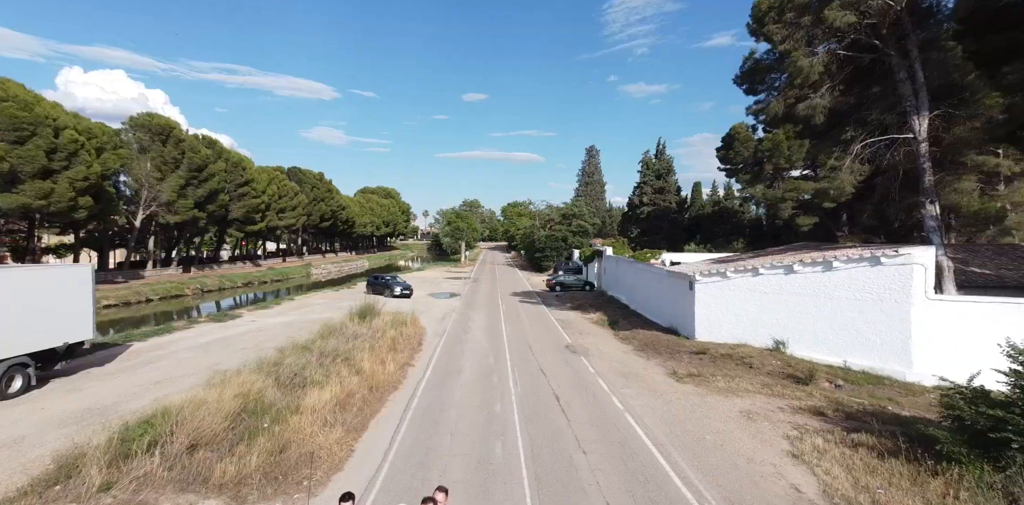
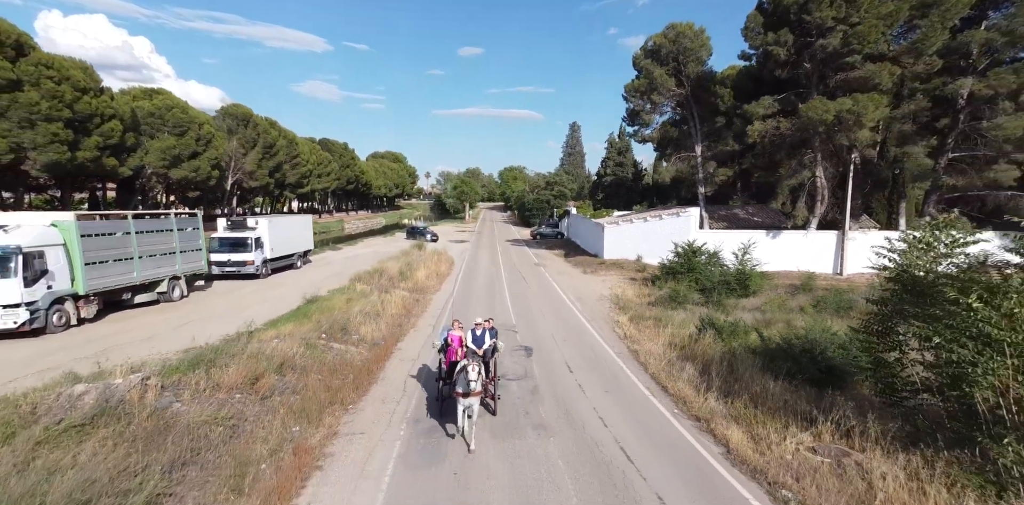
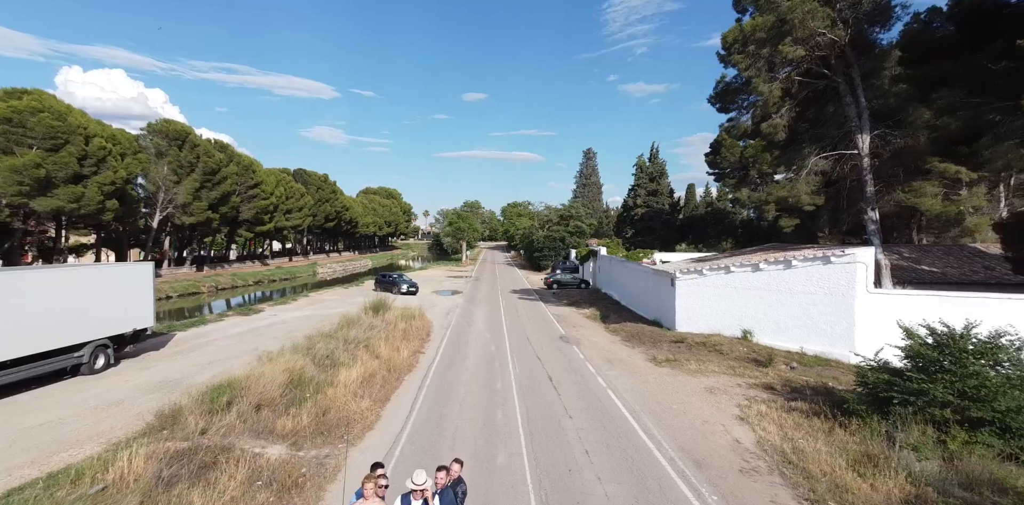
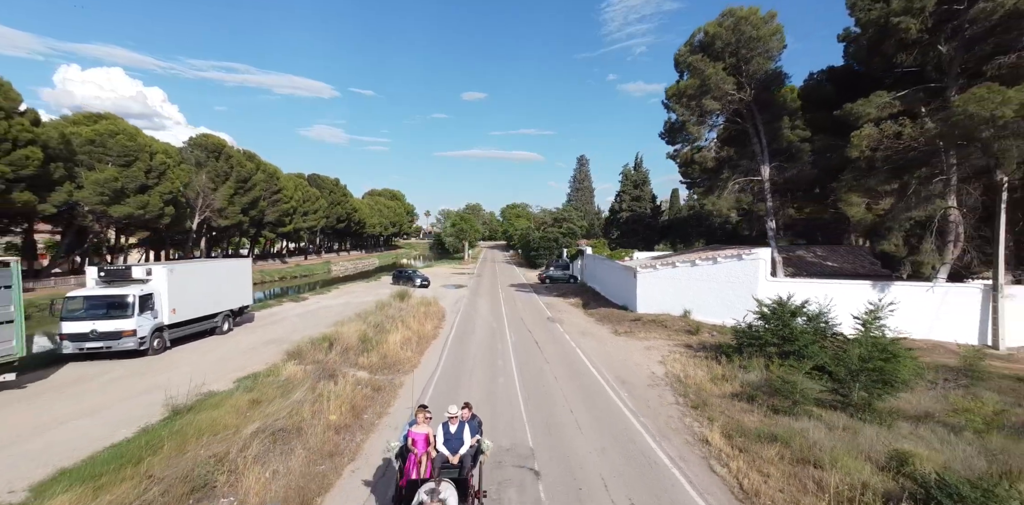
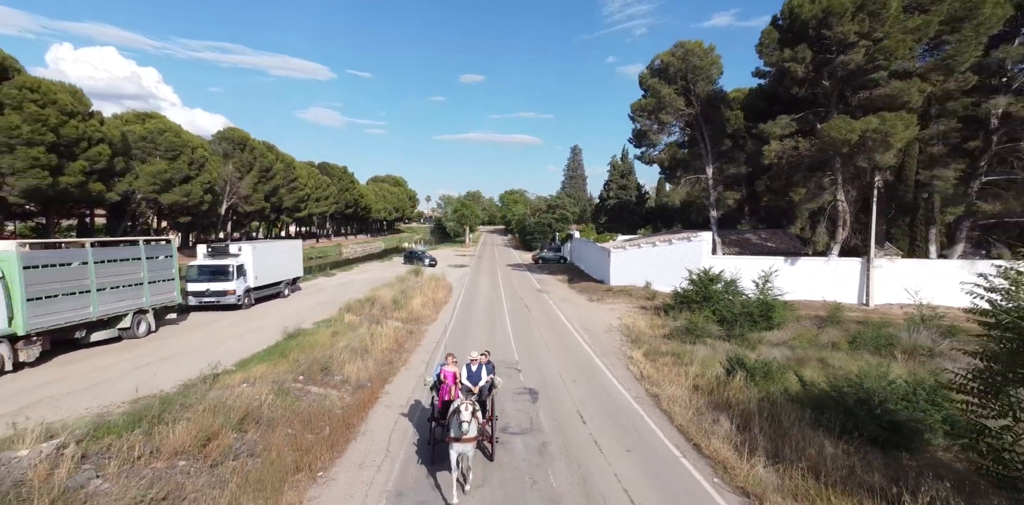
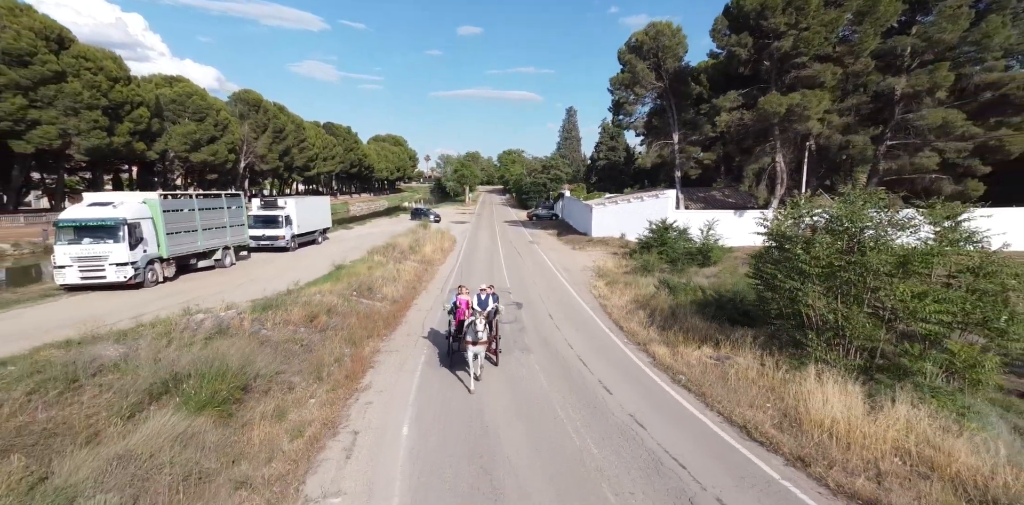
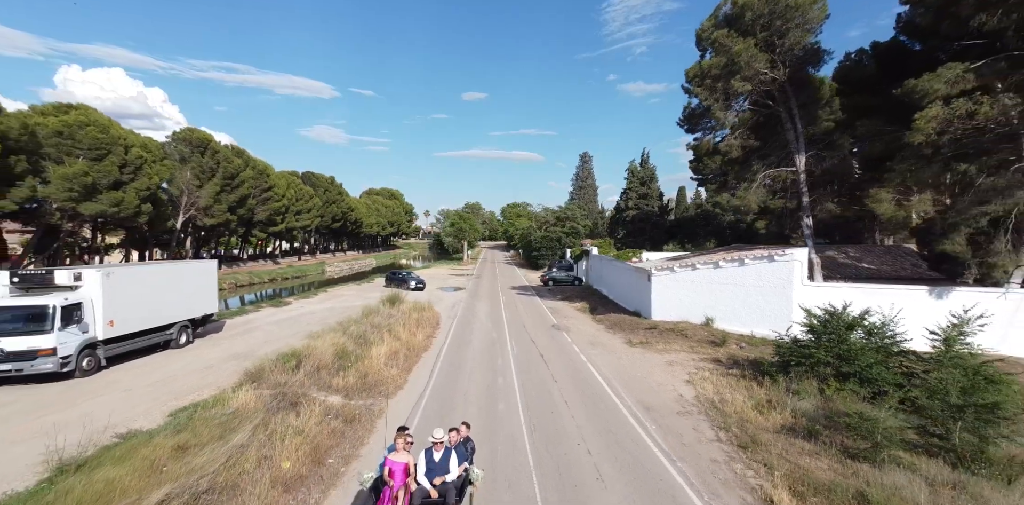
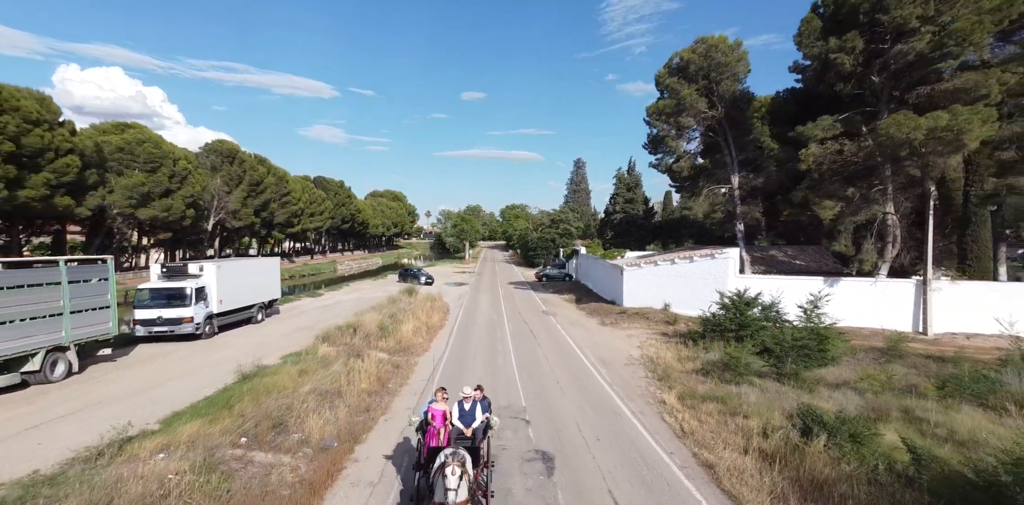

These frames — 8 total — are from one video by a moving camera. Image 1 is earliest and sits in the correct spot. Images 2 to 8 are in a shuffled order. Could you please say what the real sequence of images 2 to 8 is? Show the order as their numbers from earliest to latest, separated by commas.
3, 7, 4, 8, 5, 2, 6
